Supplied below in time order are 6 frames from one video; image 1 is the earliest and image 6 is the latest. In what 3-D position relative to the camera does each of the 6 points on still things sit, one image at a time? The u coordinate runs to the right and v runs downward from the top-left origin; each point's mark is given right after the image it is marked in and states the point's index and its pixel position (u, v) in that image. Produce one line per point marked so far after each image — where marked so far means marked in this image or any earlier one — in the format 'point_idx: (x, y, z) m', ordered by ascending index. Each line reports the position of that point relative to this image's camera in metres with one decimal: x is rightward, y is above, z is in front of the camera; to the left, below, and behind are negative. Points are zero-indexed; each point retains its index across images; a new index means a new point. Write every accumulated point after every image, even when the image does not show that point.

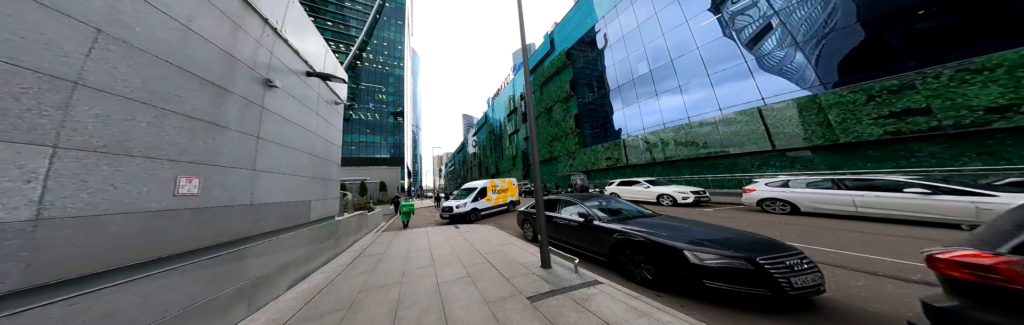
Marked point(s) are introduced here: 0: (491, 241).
0: (-0.7, -2.4, +5.7) m
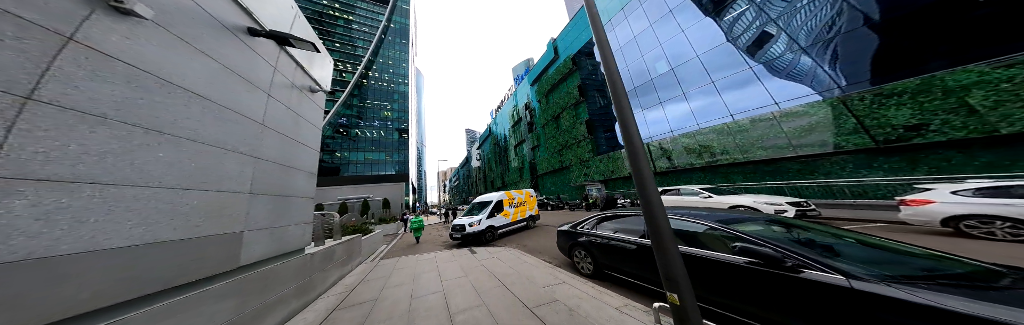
0: (+0.2, -2.4, +4.2) m
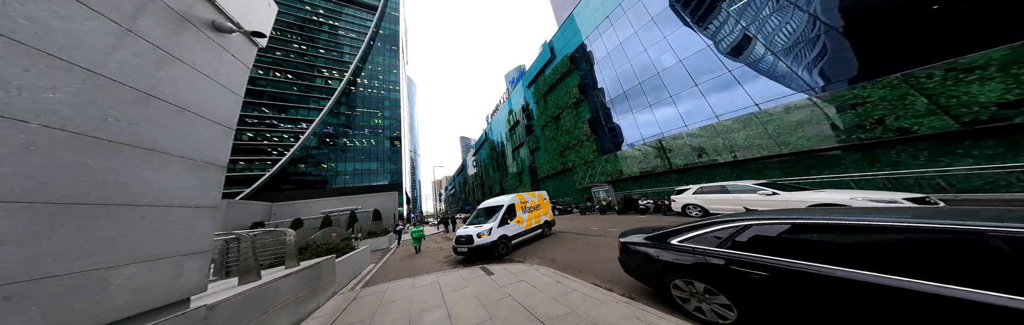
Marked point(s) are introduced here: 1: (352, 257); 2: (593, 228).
0: (+0.9, -2.2, +2.8) m
1: (-6.9, -4.0, +7.9) m
2: (+4.4, -3.6, +10.2) m
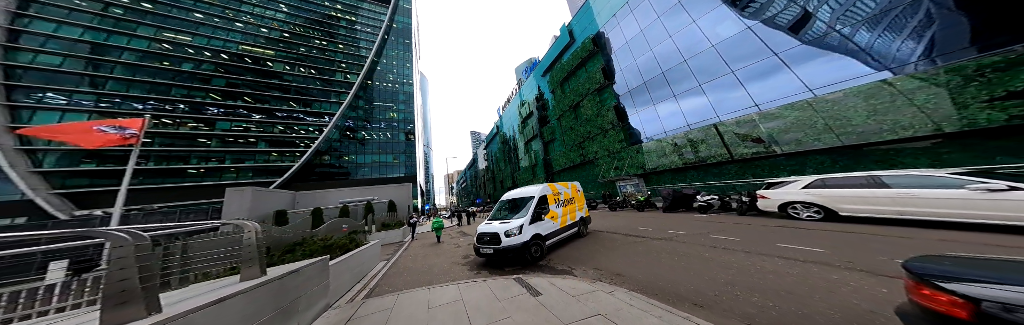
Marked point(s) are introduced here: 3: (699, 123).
0: (+1.9, -1.7, +1.1) m
1: (-5.6, -3.3, +6.7) m
2: (+5.7, -3.0, +8.4) m
3: (+20.3, +4.3, +19.9) m
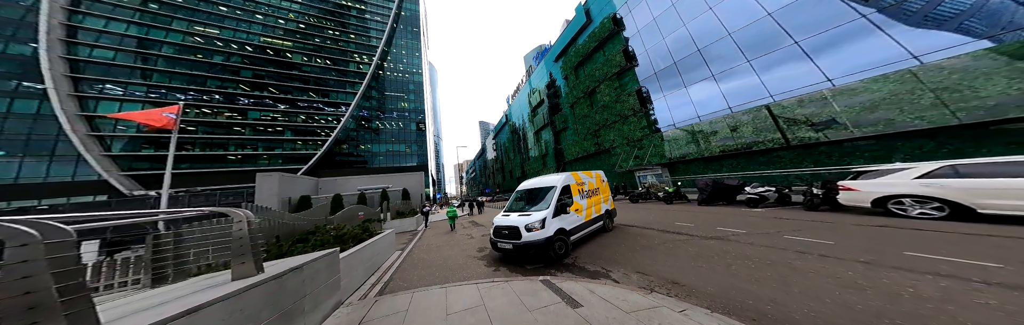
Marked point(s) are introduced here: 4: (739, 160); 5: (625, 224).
0: (+2.3, -1.6, +0.3) m
1: (-4.9, -2.8, +6.3) m
2: (+6.5, -2.5, +7.4) m
3: (+21.7, +5.4, +17.8) m
4: (+21.4, +0.1, +17.9) m
5: (+5.3, -2.9, +8.7) m
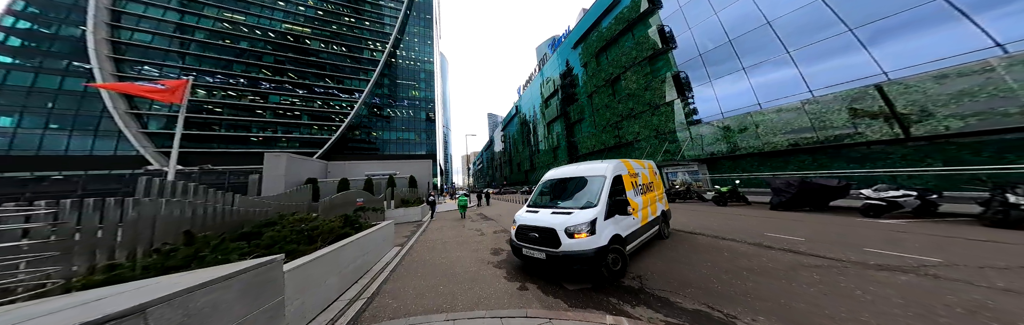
0: (+2.9, -1.3, -1.6) m
1: (-4.1, -2.1, +4.7) m
2: (+7.4, -2.1, +5.3) m
3: (+23.2, +5.5, +14.9) m
4: (+22.7, +0.2, +15.1) m
5: (+6.2, -2.4, +6.7) m
